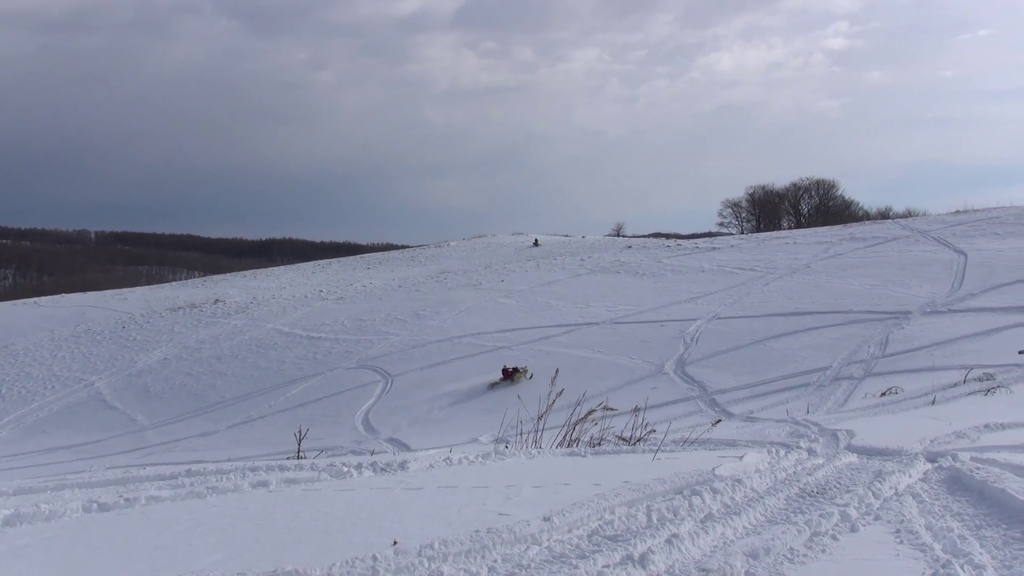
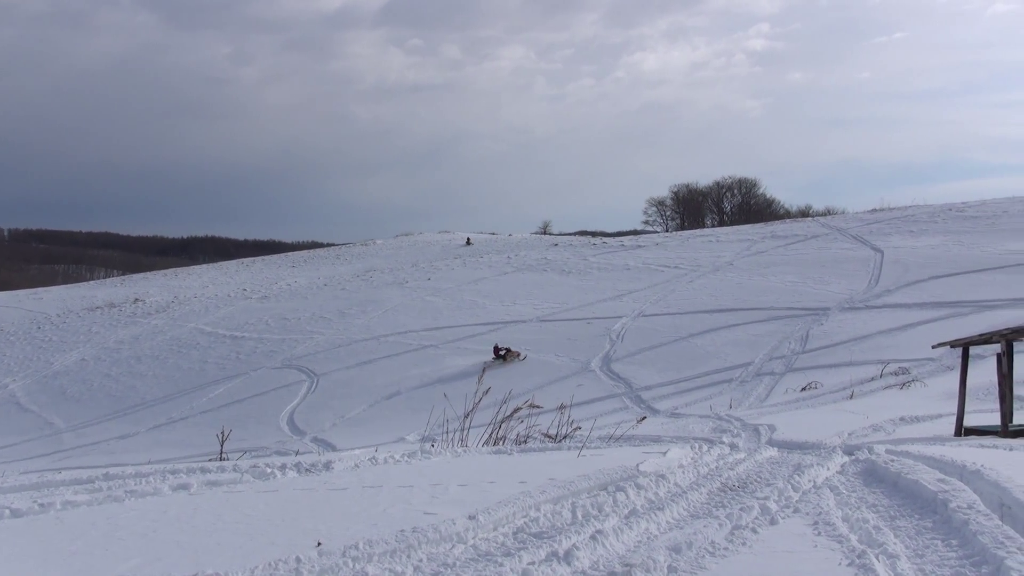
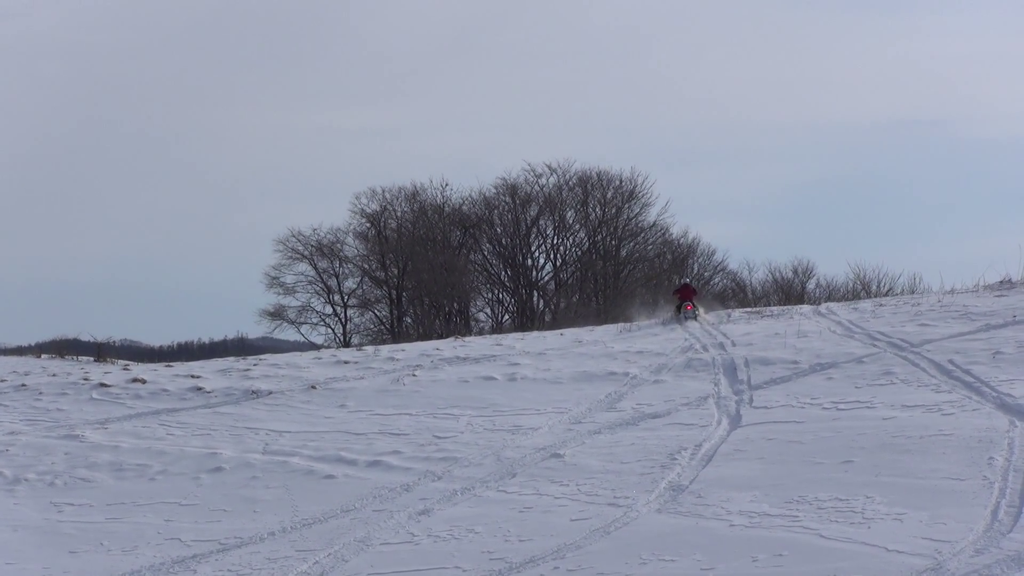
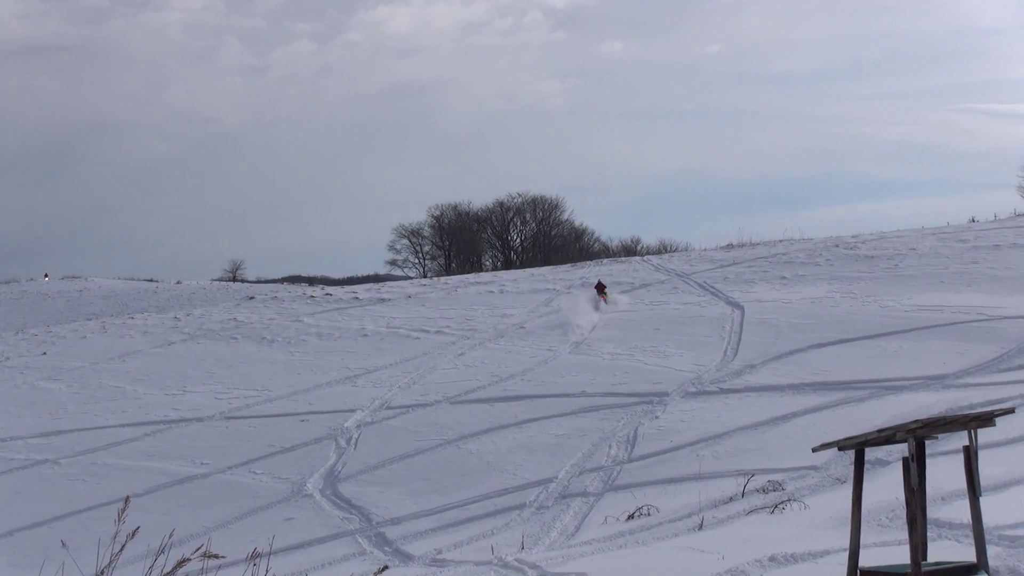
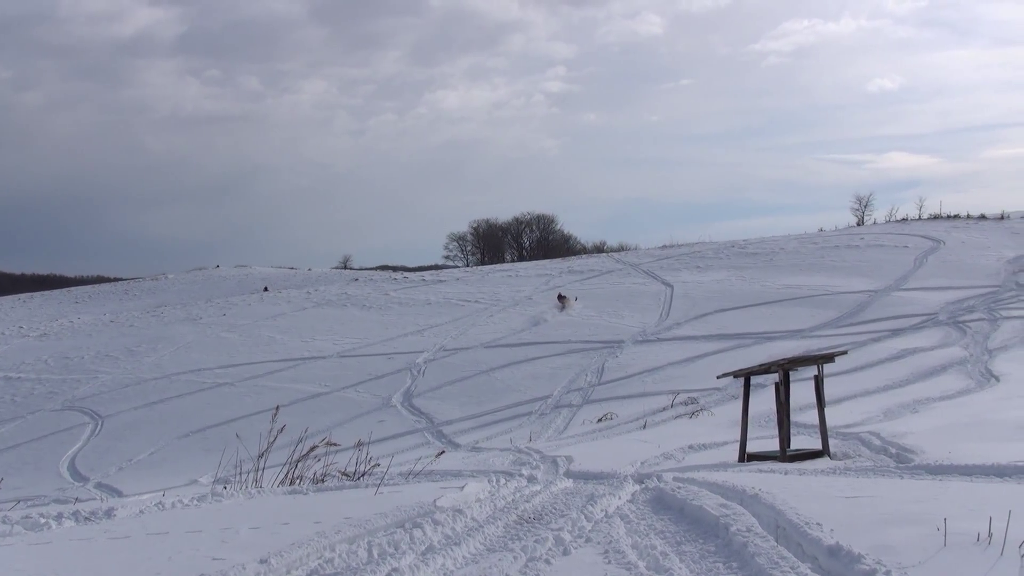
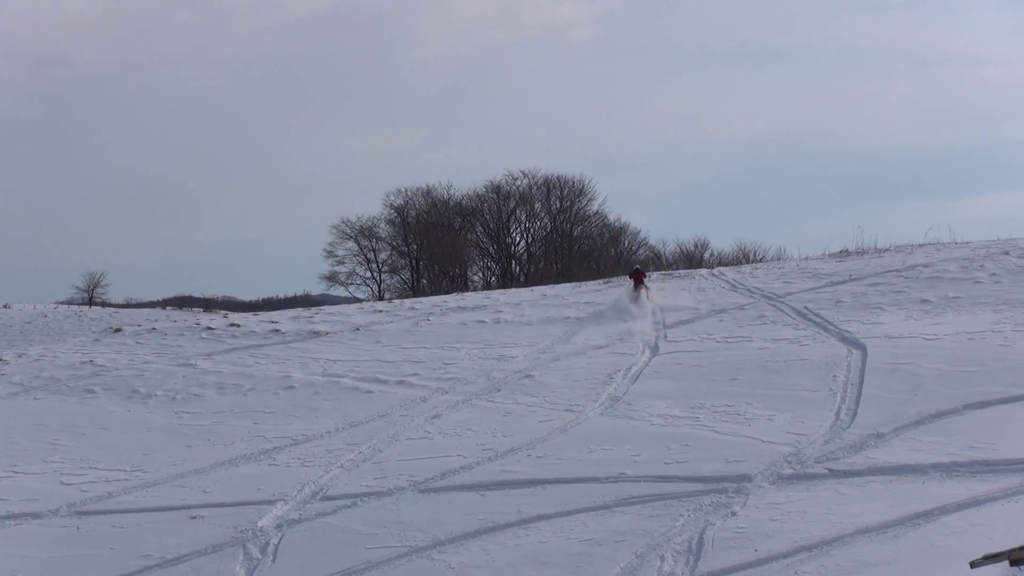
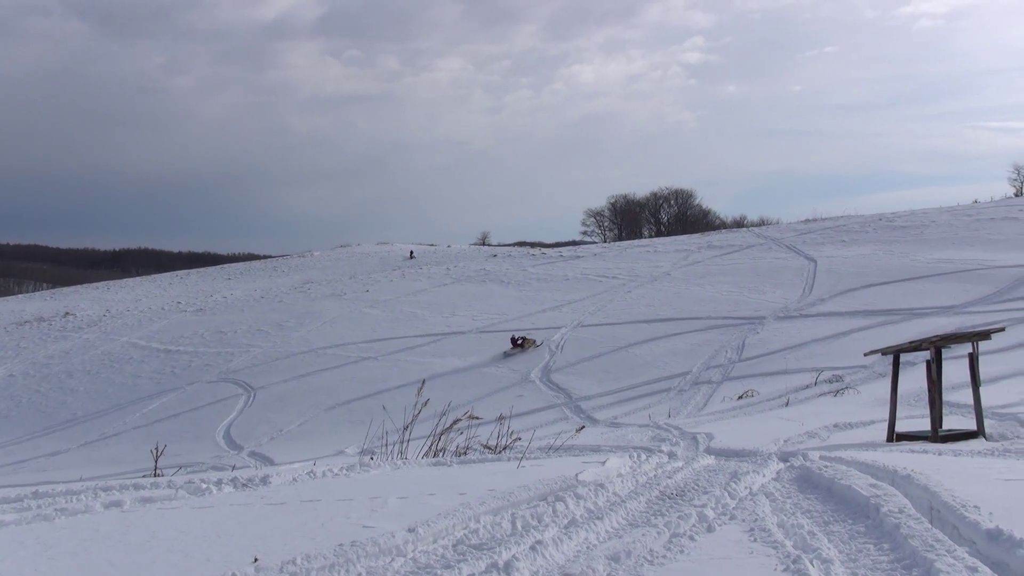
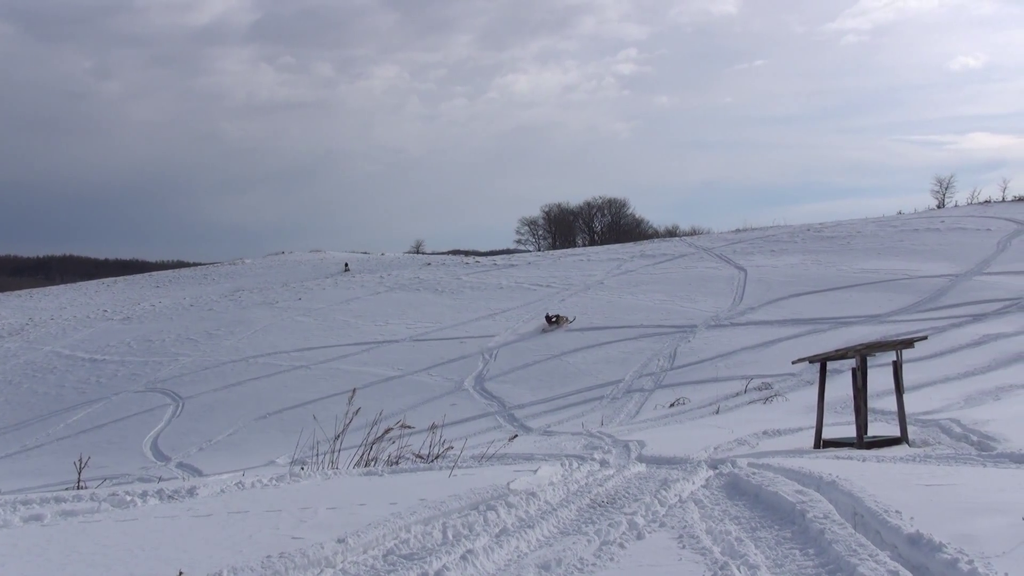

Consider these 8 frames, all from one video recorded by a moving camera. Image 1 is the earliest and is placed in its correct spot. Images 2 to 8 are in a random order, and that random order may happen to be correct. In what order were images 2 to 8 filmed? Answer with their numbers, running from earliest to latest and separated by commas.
2, 7, 8, 5, 4, 6, 3
